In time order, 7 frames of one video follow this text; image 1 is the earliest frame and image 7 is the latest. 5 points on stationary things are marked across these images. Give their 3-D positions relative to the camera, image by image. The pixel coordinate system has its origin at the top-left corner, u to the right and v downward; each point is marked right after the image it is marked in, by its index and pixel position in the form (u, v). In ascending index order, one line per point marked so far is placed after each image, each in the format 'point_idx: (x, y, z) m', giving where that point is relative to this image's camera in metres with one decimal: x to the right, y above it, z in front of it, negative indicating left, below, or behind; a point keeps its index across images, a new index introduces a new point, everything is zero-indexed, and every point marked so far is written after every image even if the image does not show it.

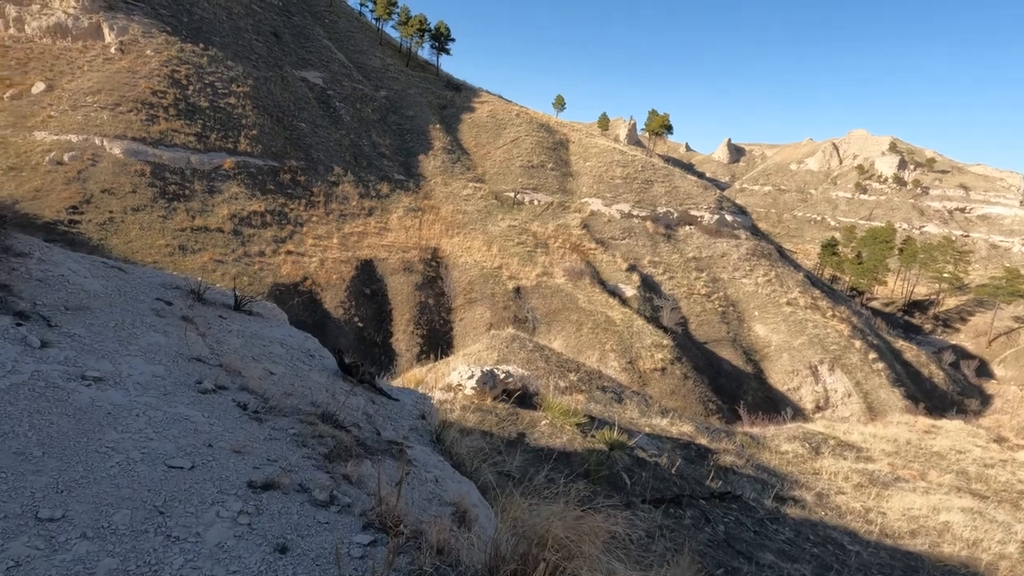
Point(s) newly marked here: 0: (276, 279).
0: (-9.2, +0.4, +19.8) m
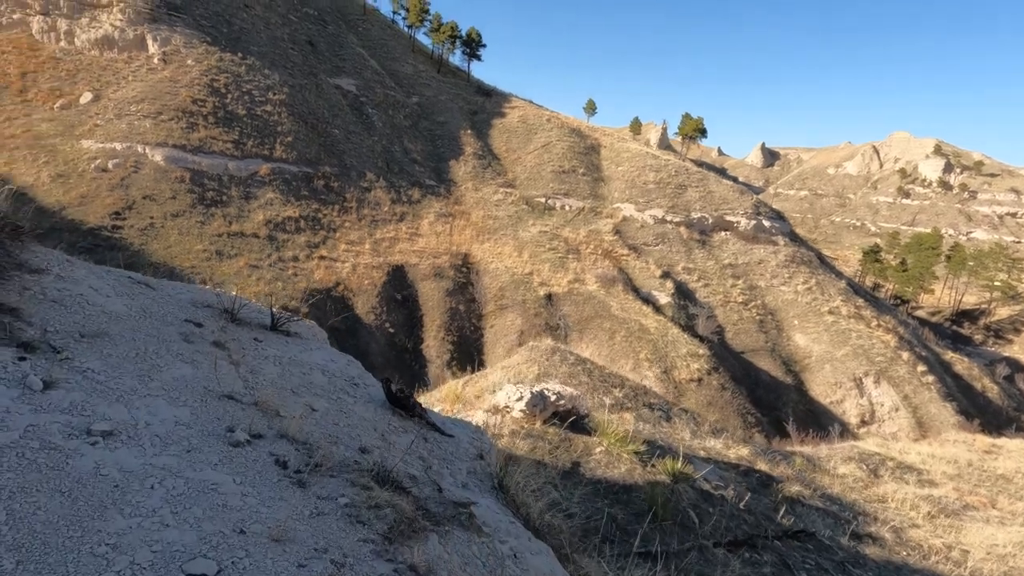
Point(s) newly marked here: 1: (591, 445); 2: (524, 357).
0: (-8.0, +0.2, +19.8) m
1: (+0.9, -1.7, +5.4) m
2: (+0.3, -1.3, +9.3) m
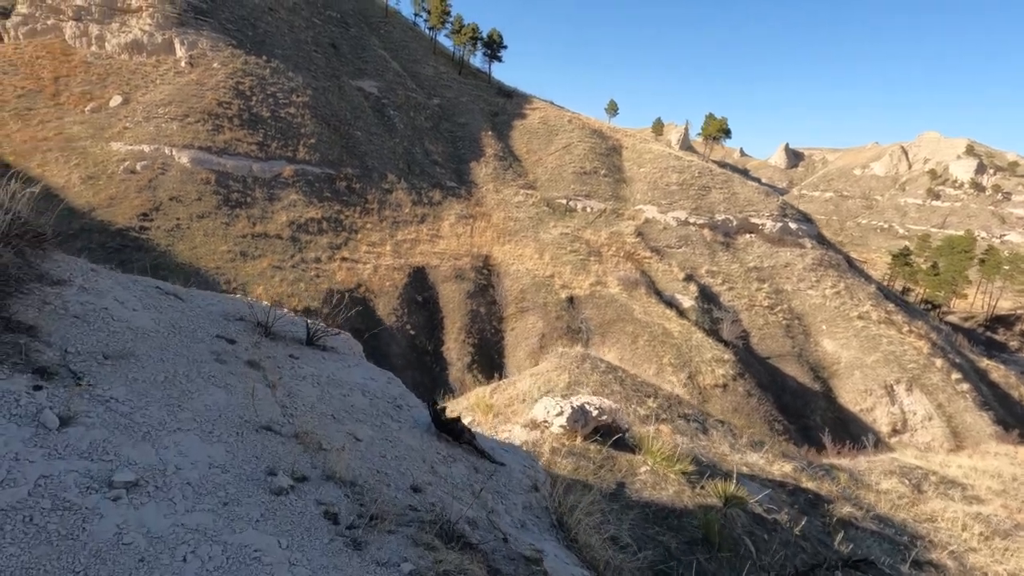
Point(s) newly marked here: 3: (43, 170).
0: (-7.1, +0.1, +19.8) m
1: (+1.2, -1.8, +5.1) m
2: (+0.8, -1.4, +9.0) m
3: (-17.9, +4.5, +19.3) m
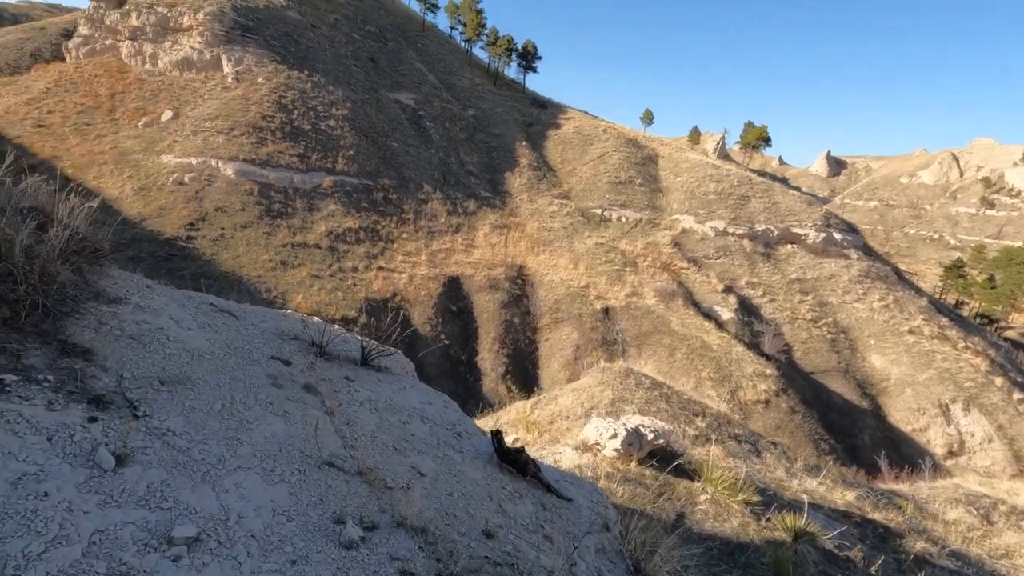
0: (-5.7, -0.3, +20.0) m
1: (+1.7, -2.0, +4.8) m
2: (+1.5, -1.6, +8.7) m
3: (-16.5, +4.2, +20.2) m
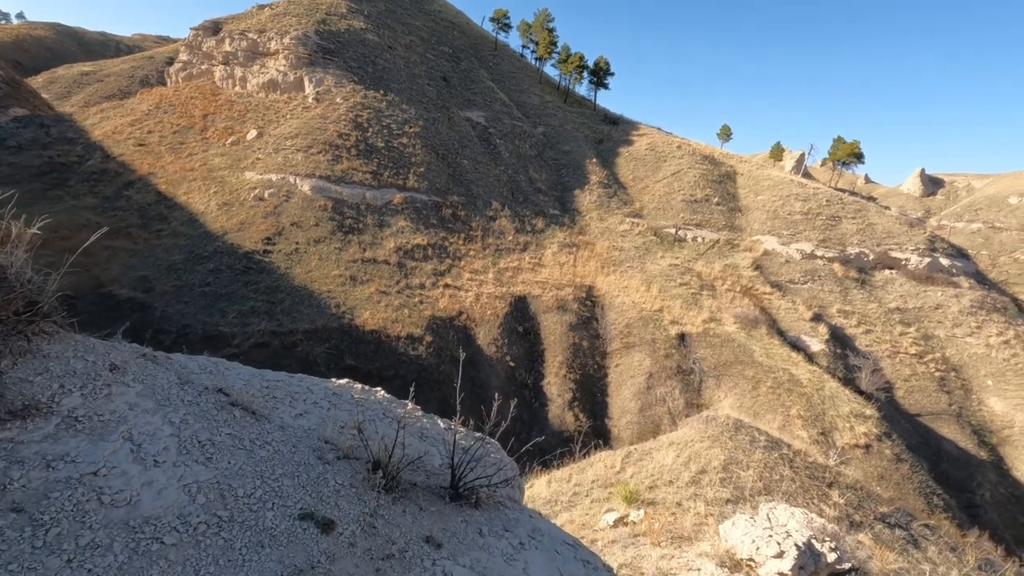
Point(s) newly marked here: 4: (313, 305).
0: (-3.0, -0.9, +19.6) m
1: (+2.5, -2.3, +3.6) m
2: (+2.7, -2.0, +7.5) m
3: (-13.6, +3.8, +21.2) m
4: (-7.0, -0.6, +17.8) m
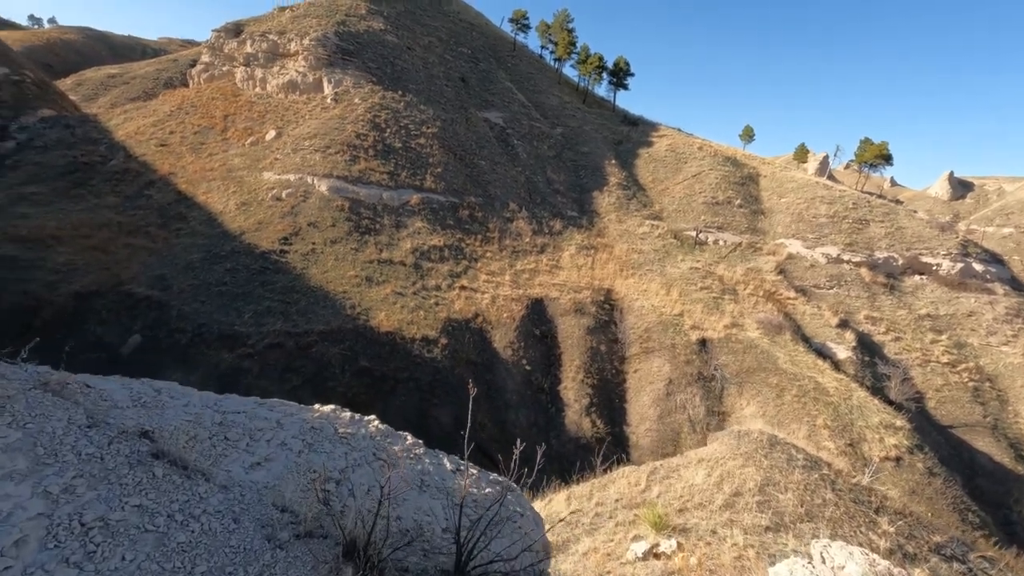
0: (-2.4, -1.0, +19.3) m
1: (+2.6, -2.3, +3.1) m
2: (+3.0, -2.1, +7.0) m
3: (-12.8, +3.8, +21.3) m
4: (-6.4, -0.6, +17.6) m
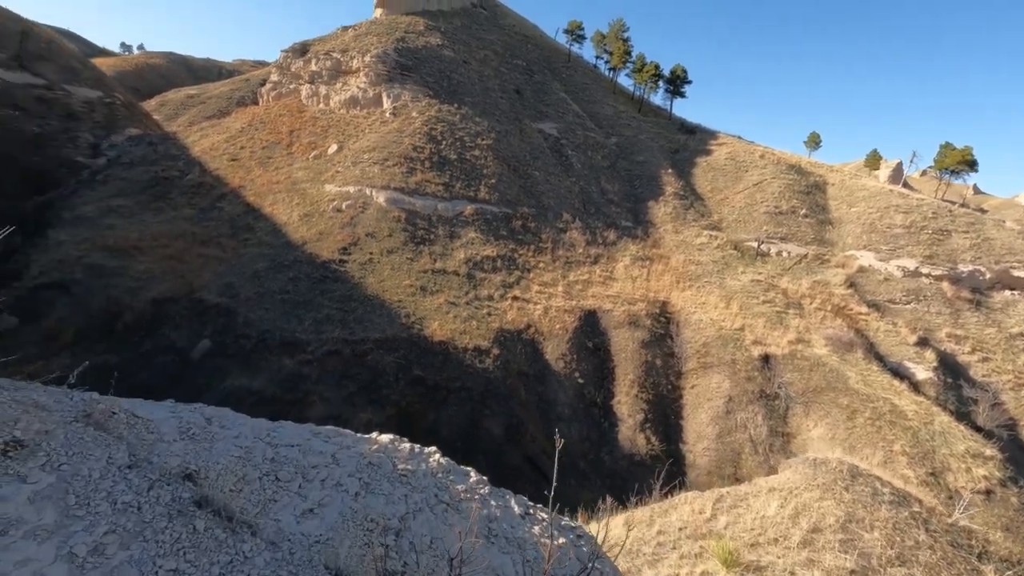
0: (-0.4, -1.4, +19.3) m
1: (+3.0, -2.5, +2.7) m
2: (+3.8, -2.3, +6.5) m
3: (-10.5, +3.5, +22.4) m
4: (-4.5, -0.9, +18.0) m
